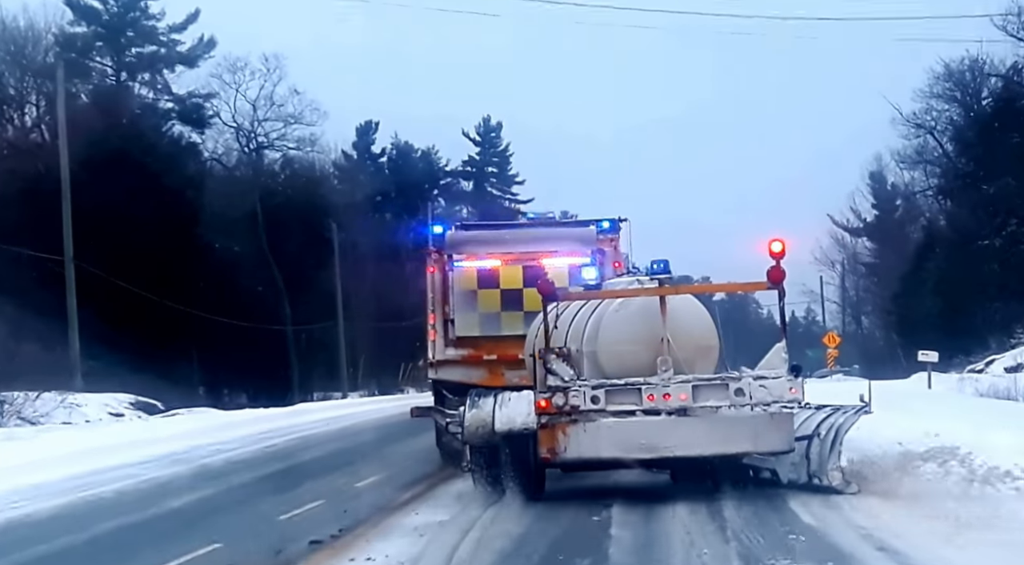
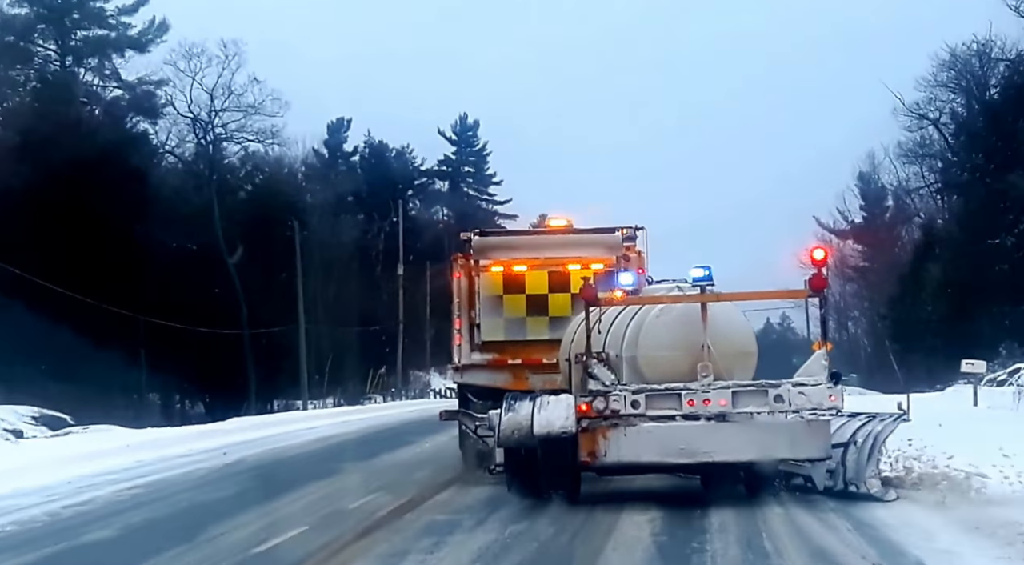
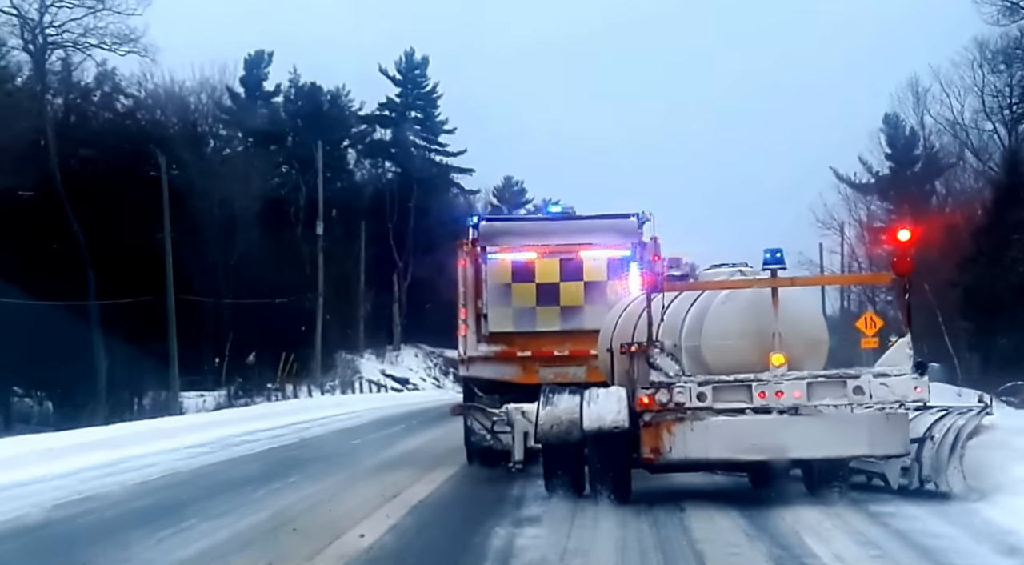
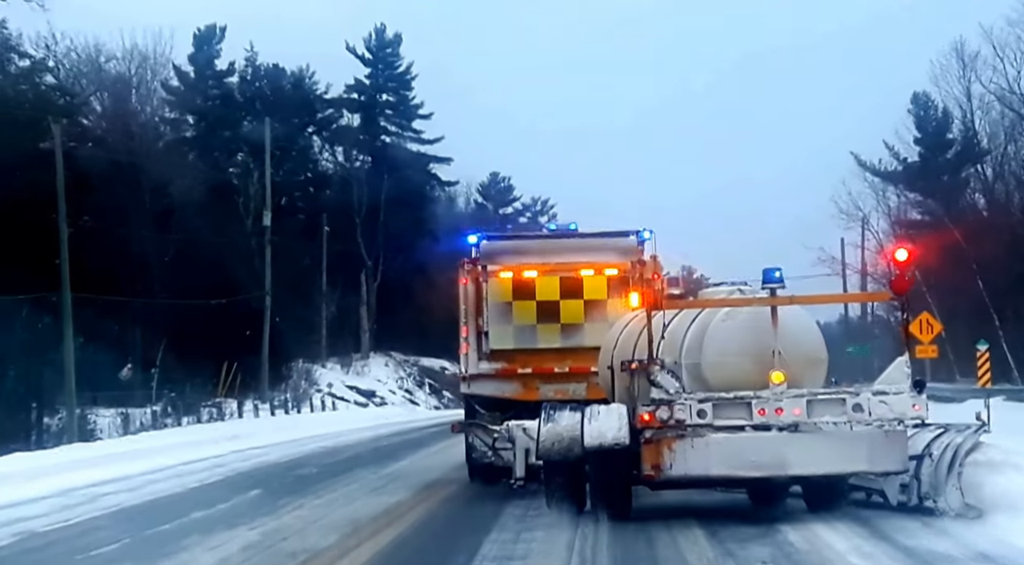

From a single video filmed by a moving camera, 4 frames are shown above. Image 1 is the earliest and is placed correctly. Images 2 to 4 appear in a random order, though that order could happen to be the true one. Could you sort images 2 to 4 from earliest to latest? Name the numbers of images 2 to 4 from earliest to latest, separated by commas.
2, 3, 4
